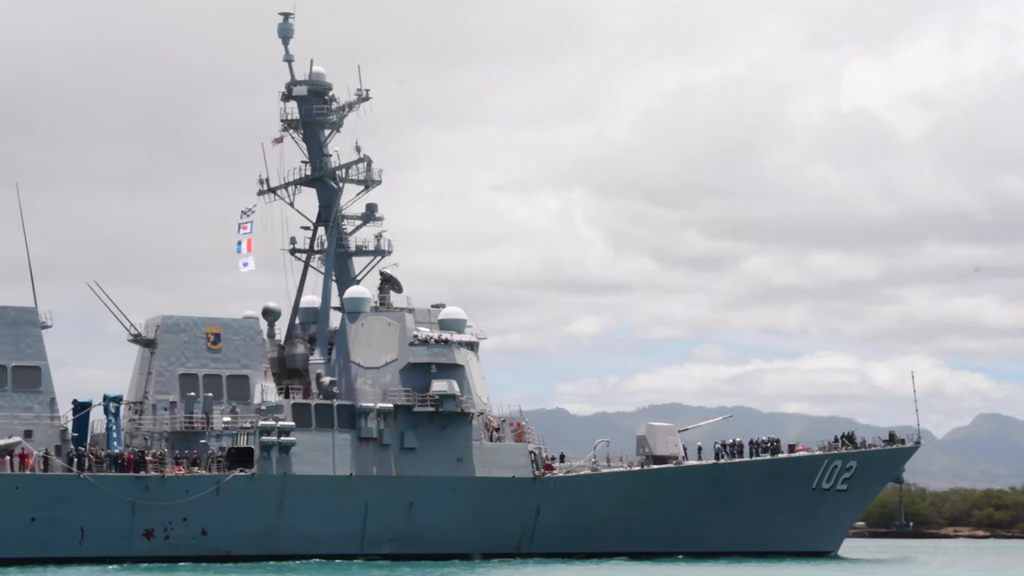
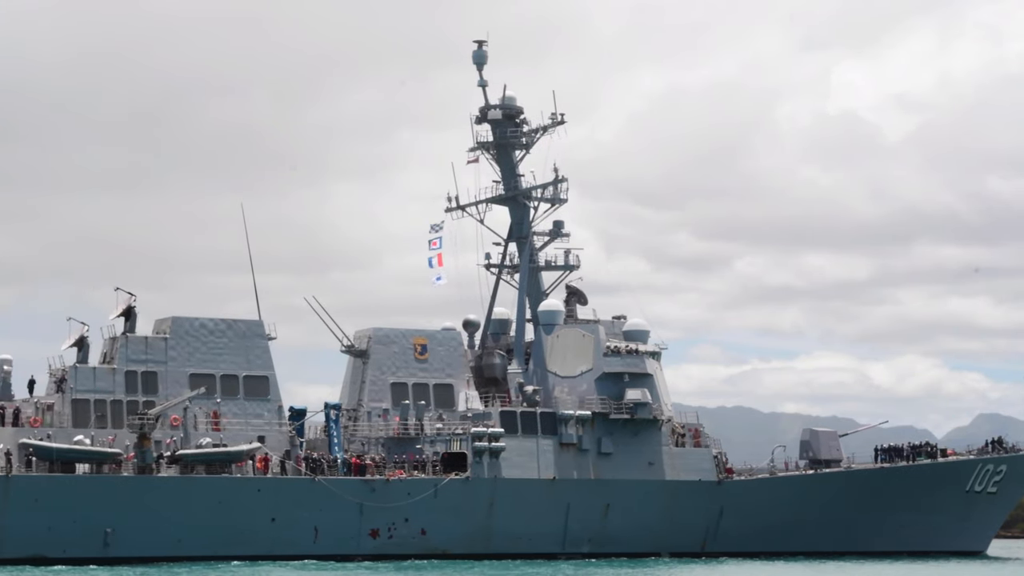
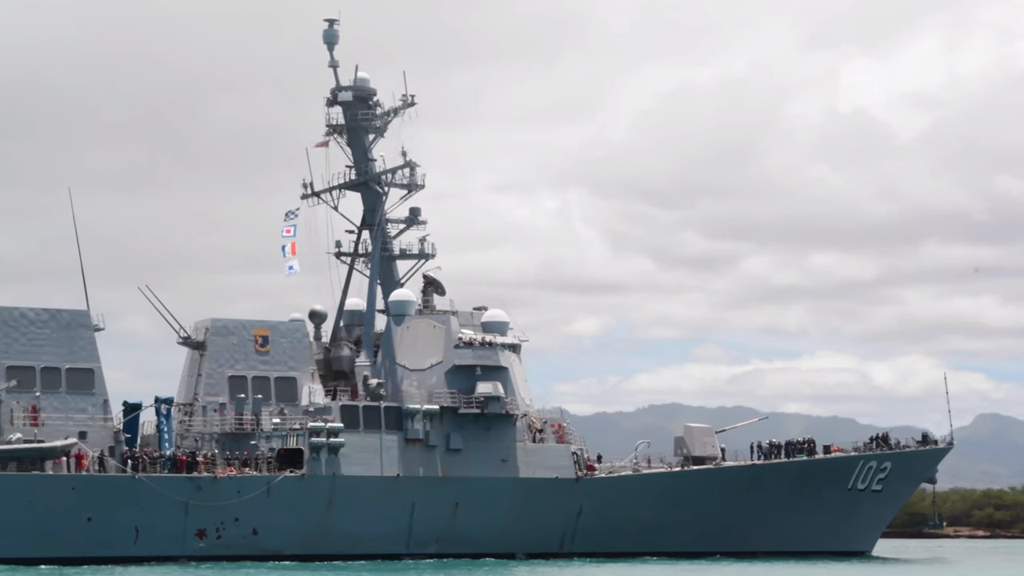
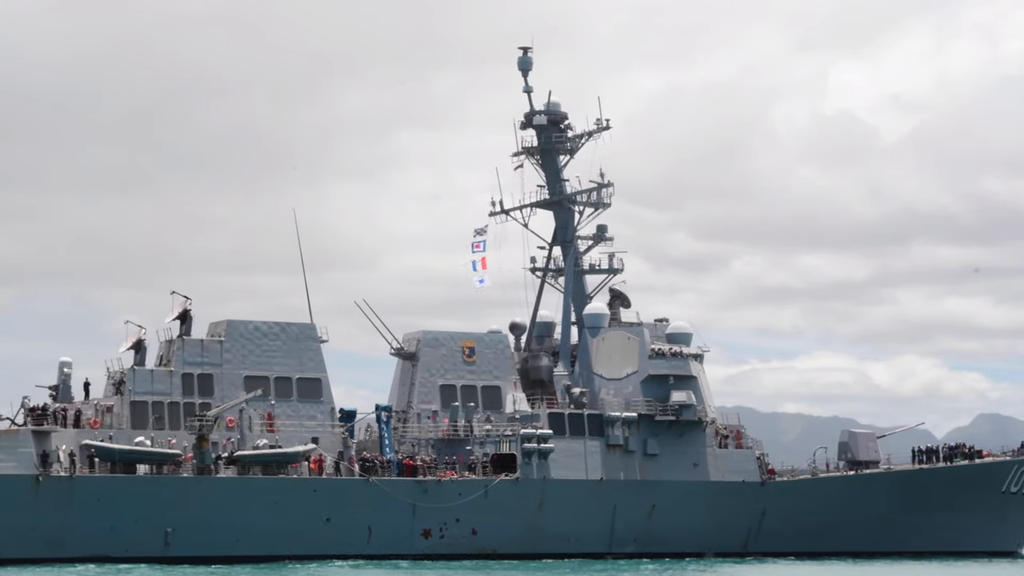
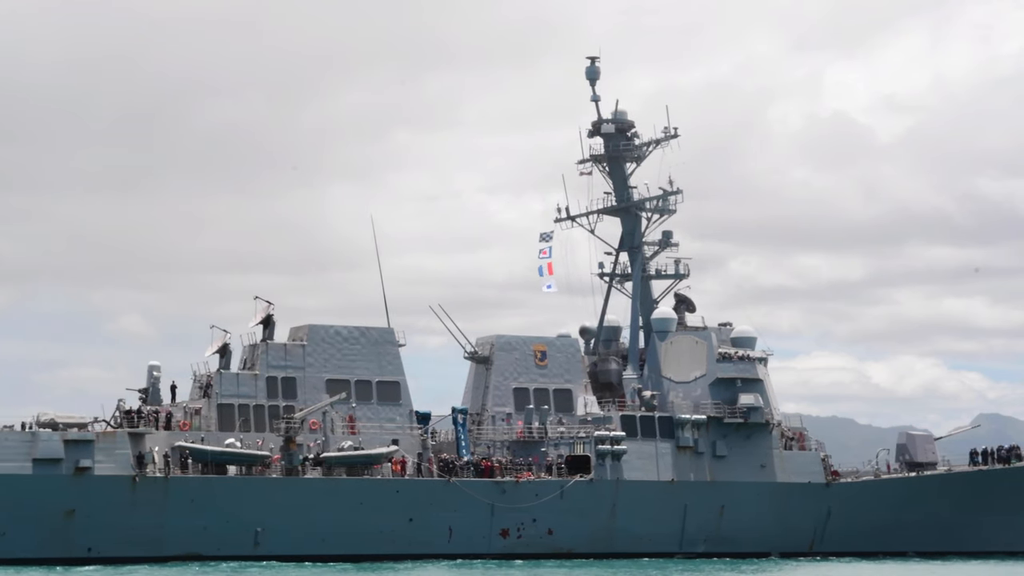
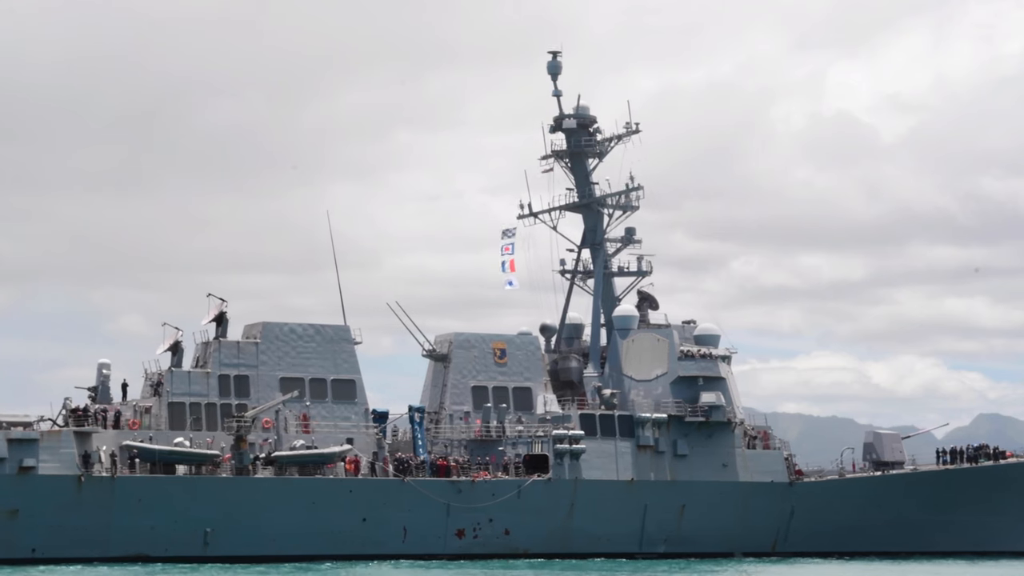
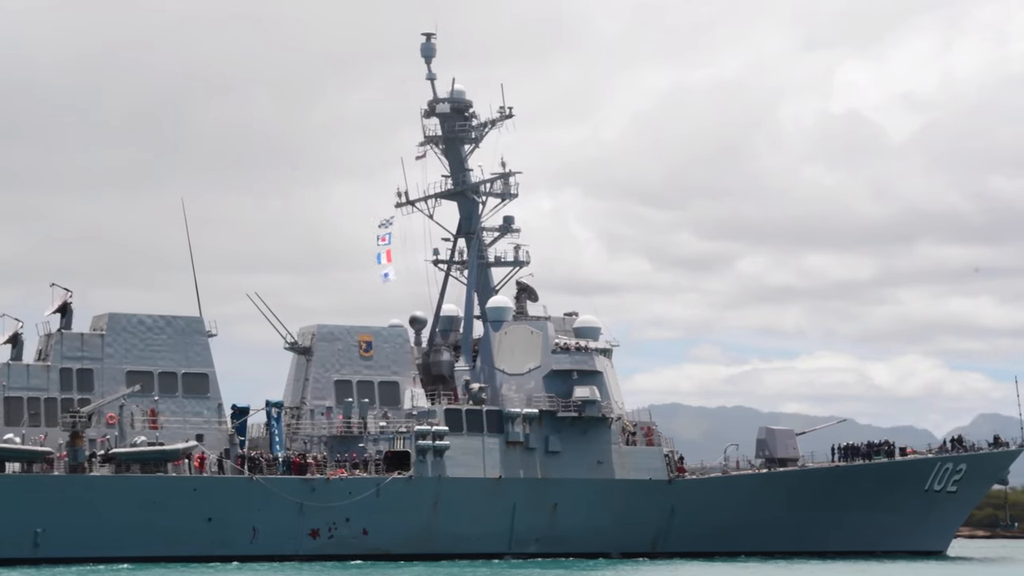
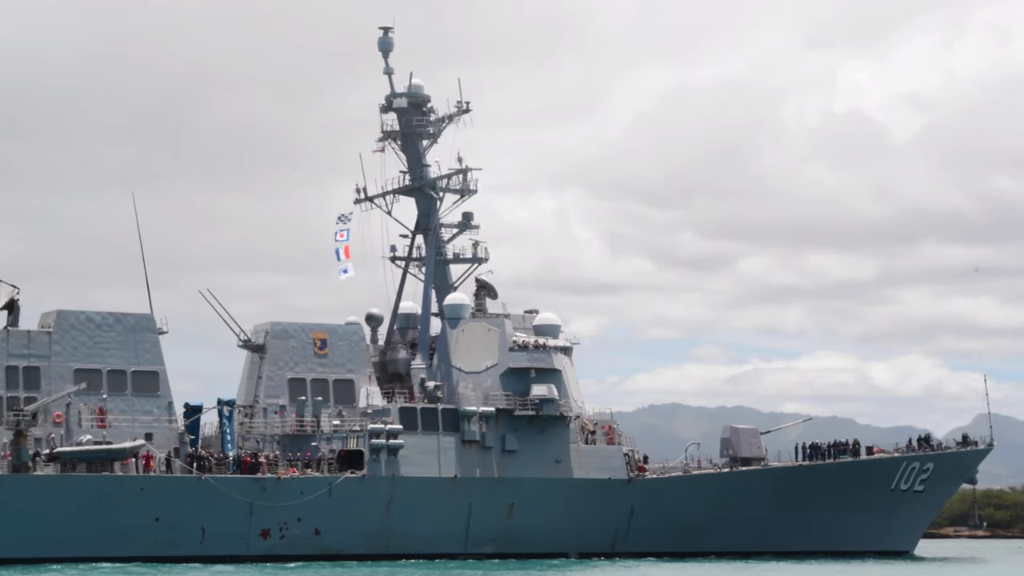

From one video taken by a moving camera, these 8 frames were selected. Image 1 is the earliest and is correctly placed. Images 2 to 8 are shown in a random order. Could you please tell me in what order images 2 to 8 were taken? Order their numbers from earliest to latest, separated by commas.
3, 8, 7, 2, 4, 6, 5
